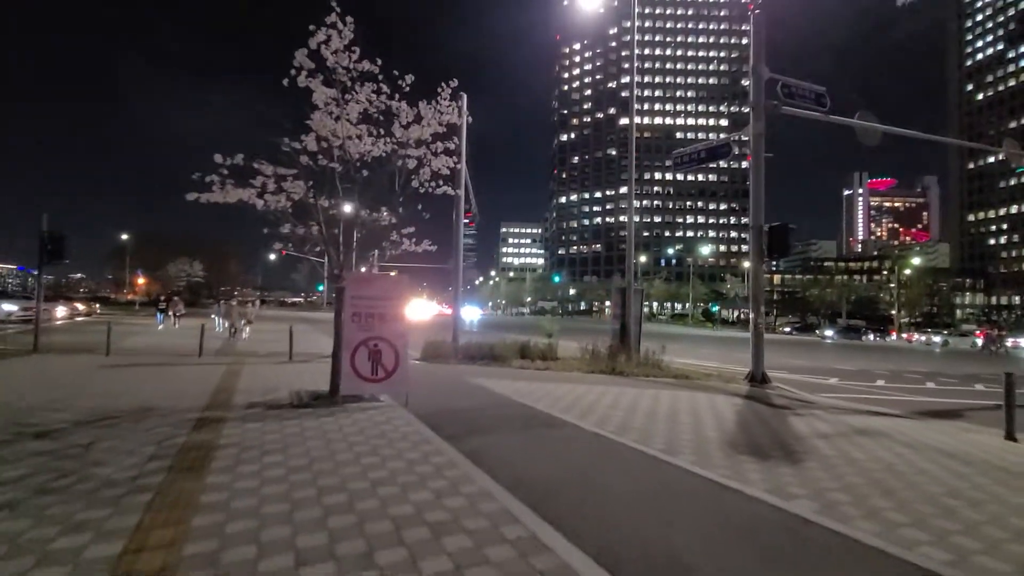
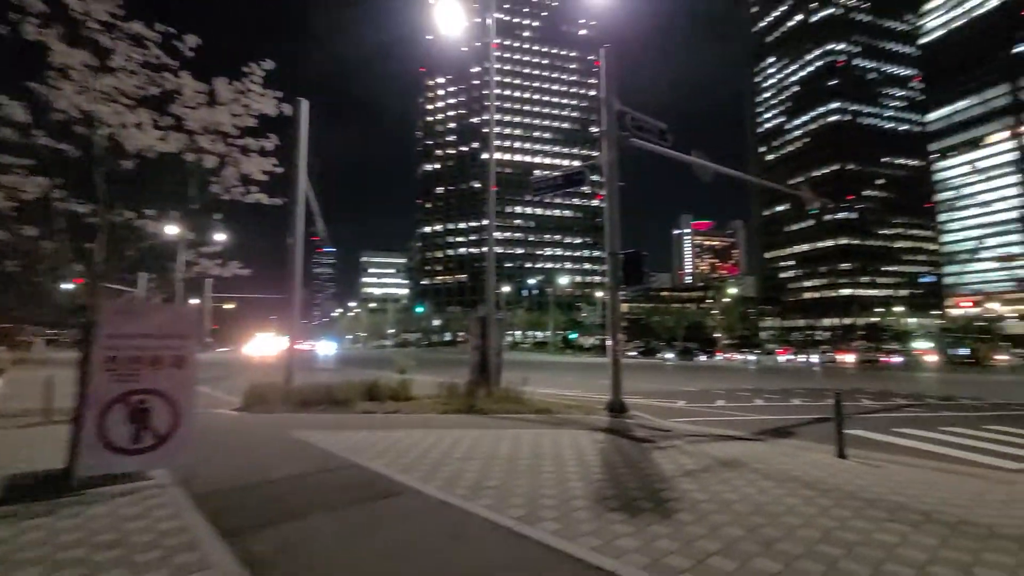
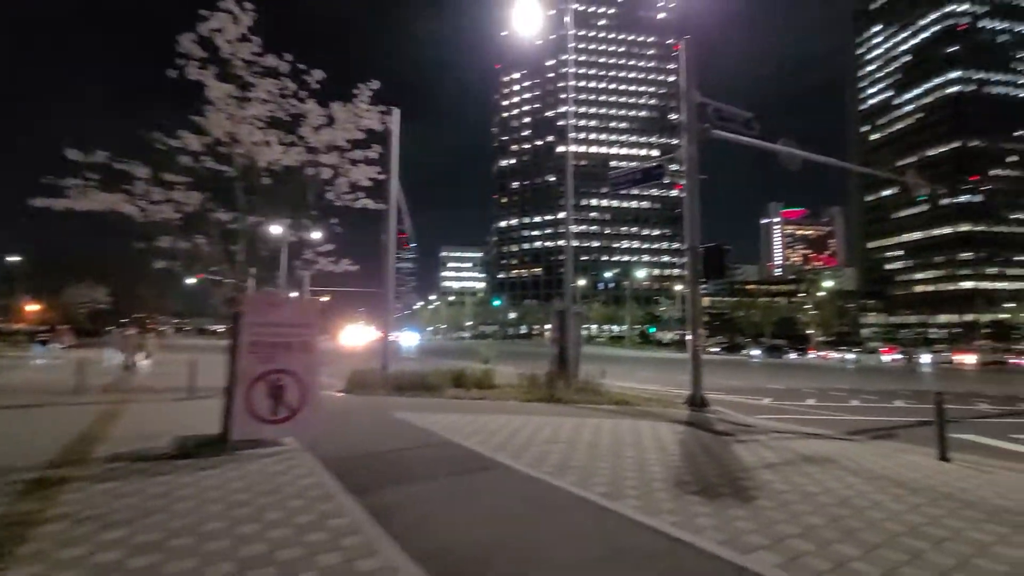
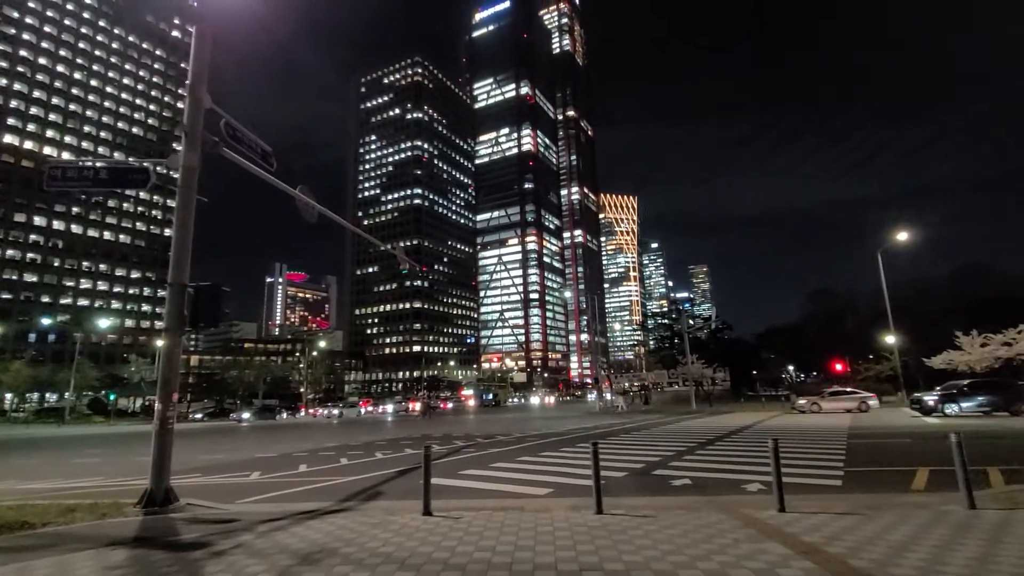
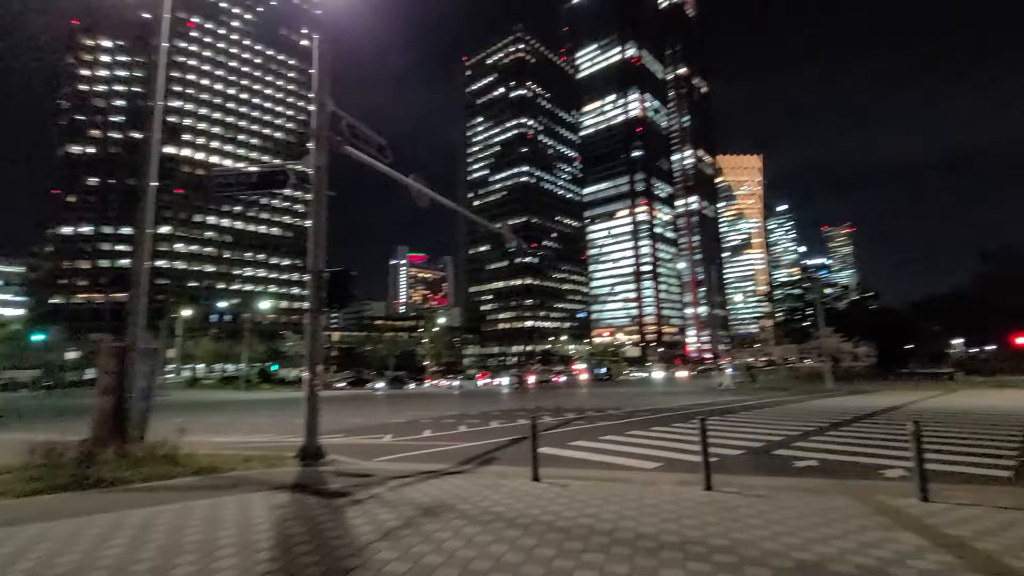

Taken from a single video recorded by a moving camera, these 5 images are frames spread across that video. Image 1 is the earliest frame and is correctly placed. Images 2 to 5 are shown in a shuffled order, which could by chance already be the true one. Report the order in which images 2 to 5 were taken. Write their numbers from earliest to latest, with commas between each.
3, 2, 5, 4
